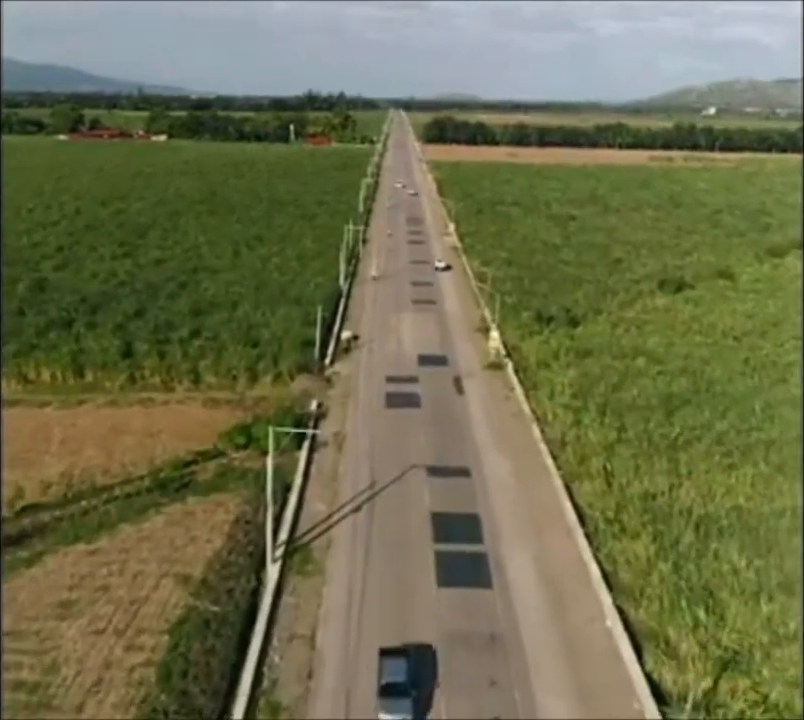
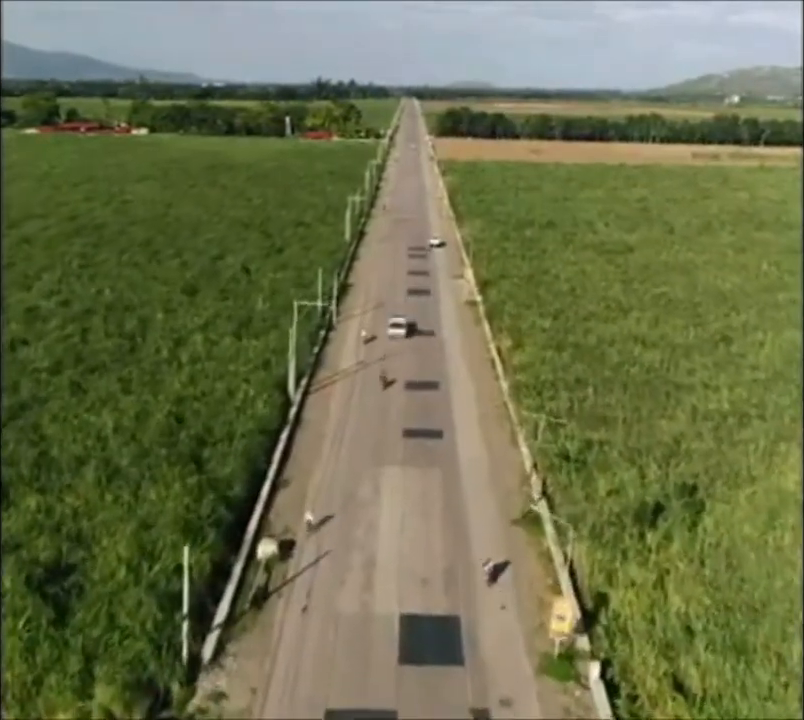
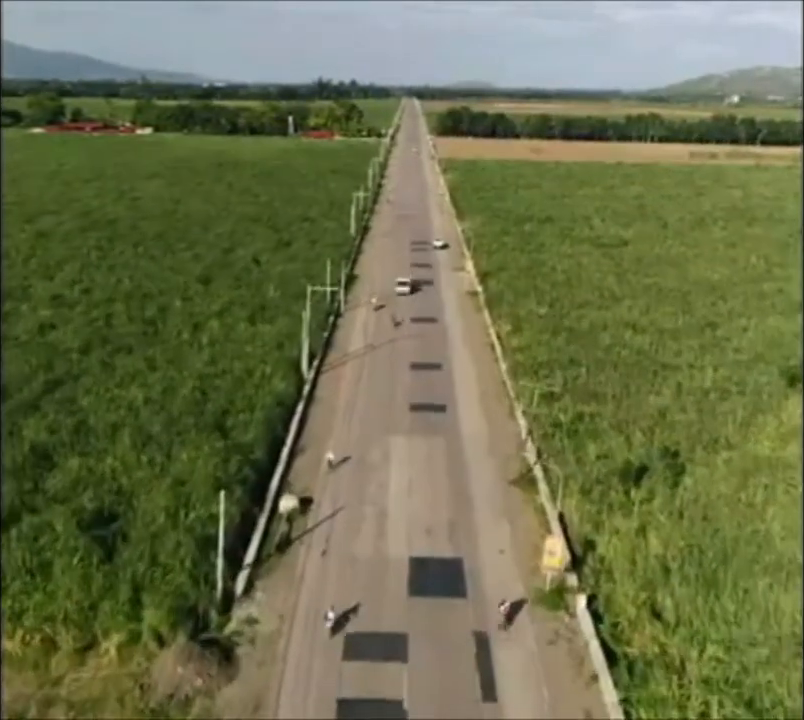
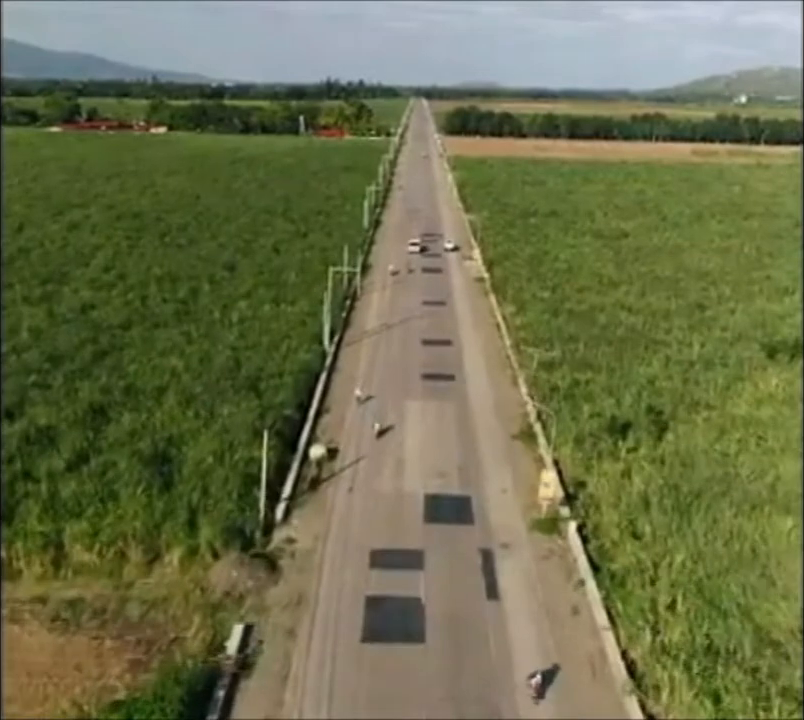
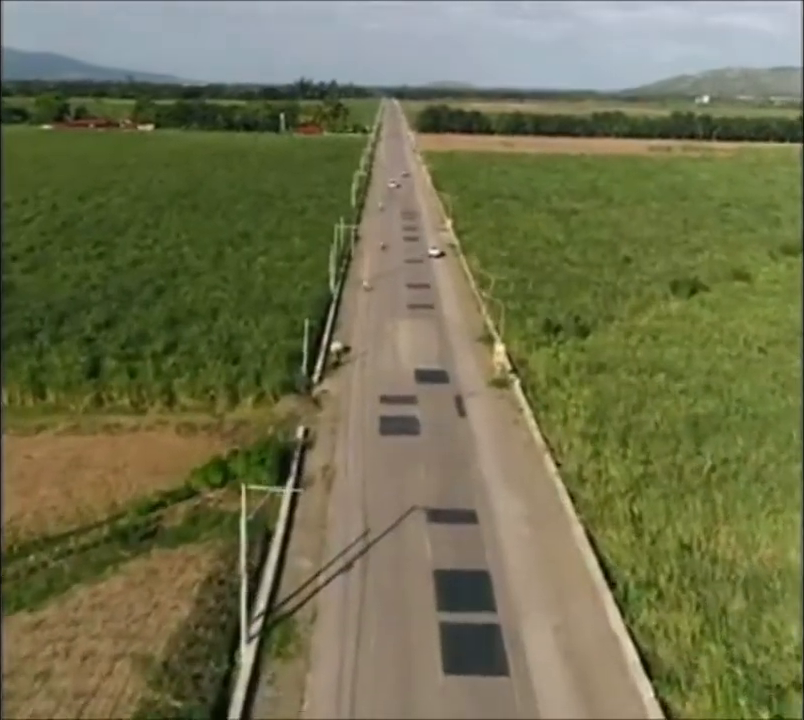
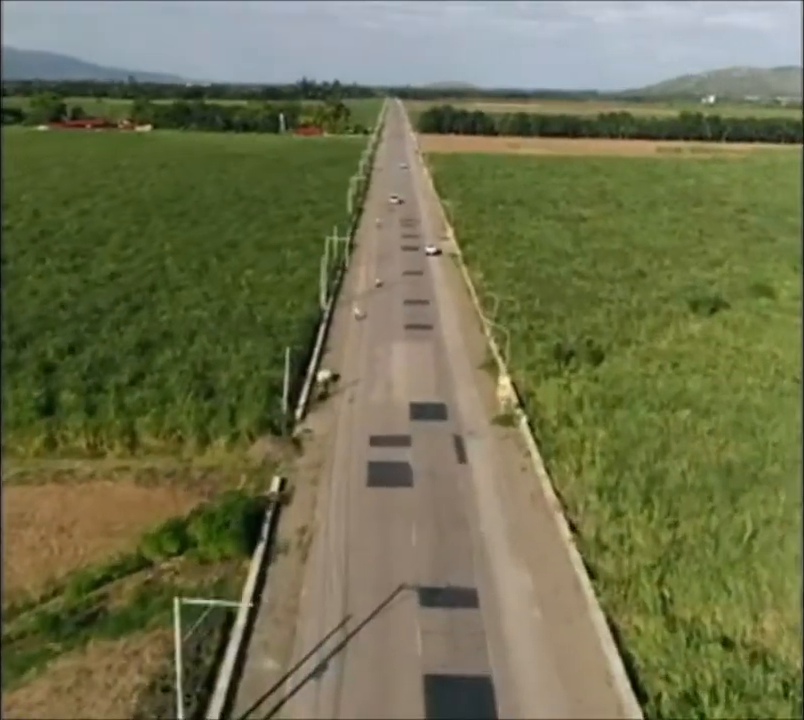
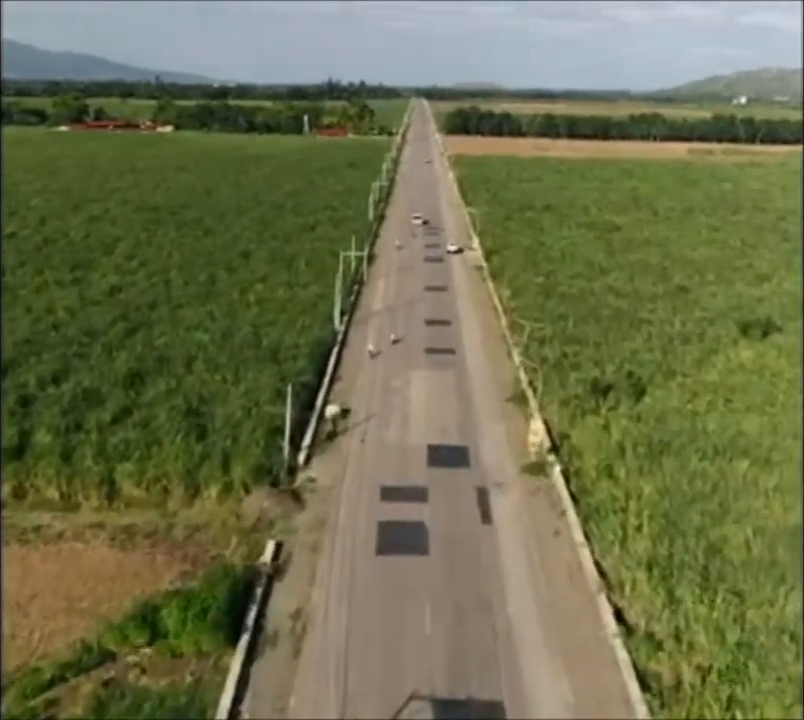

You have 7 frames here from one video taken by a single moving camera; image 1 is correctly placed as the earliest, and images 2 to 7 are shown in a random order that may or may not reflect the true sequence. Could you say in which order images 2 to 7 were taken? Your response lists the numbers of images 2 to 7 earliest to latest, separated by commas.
5, 6, 7, 4, 3, 2
